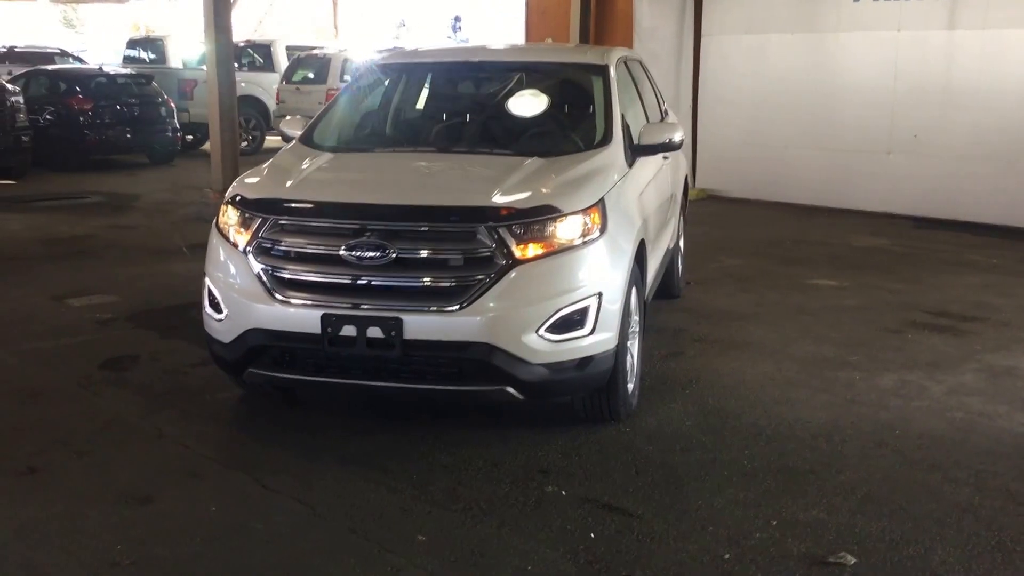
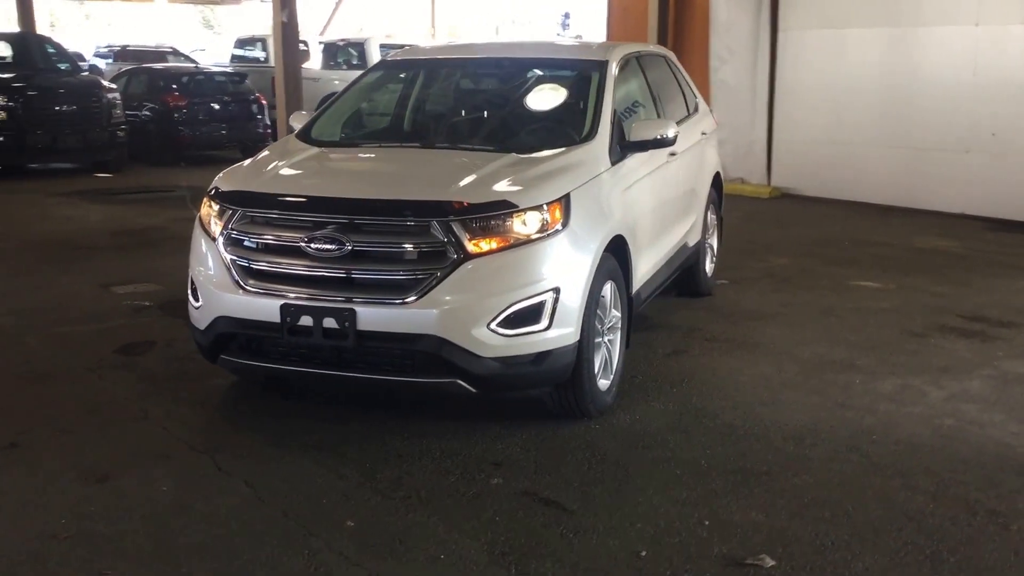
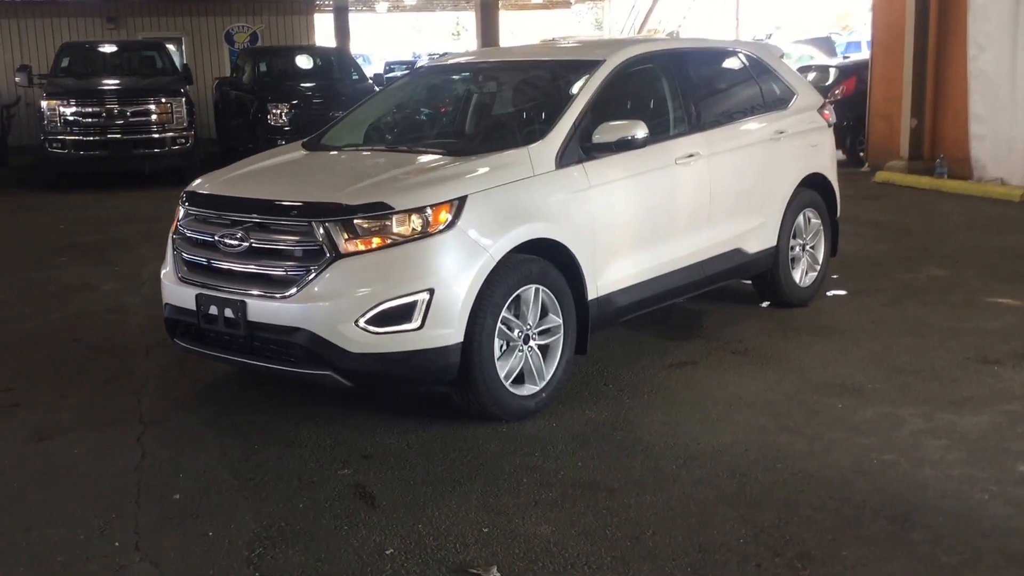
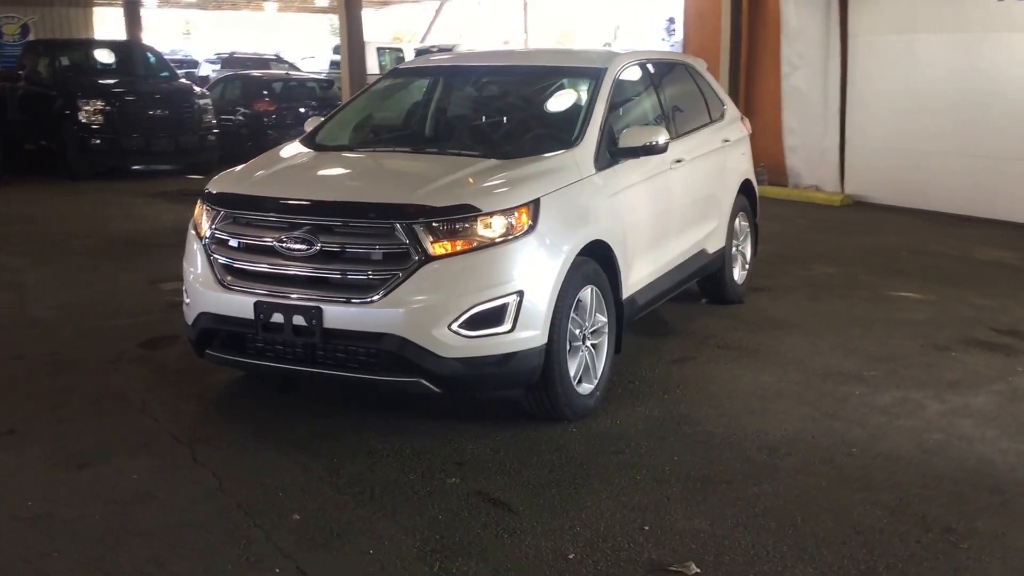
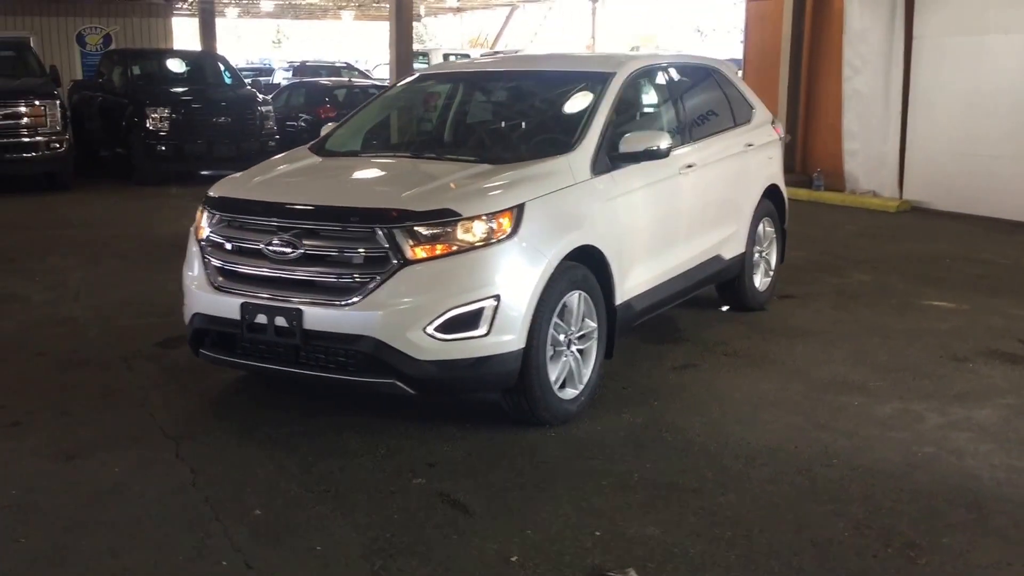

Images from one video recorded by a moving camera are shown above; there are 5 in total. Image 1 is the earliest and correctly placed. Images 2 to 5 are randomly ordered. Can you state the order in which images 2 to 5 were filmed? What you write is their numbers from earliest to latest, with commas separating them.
2, 4, 5, 3
